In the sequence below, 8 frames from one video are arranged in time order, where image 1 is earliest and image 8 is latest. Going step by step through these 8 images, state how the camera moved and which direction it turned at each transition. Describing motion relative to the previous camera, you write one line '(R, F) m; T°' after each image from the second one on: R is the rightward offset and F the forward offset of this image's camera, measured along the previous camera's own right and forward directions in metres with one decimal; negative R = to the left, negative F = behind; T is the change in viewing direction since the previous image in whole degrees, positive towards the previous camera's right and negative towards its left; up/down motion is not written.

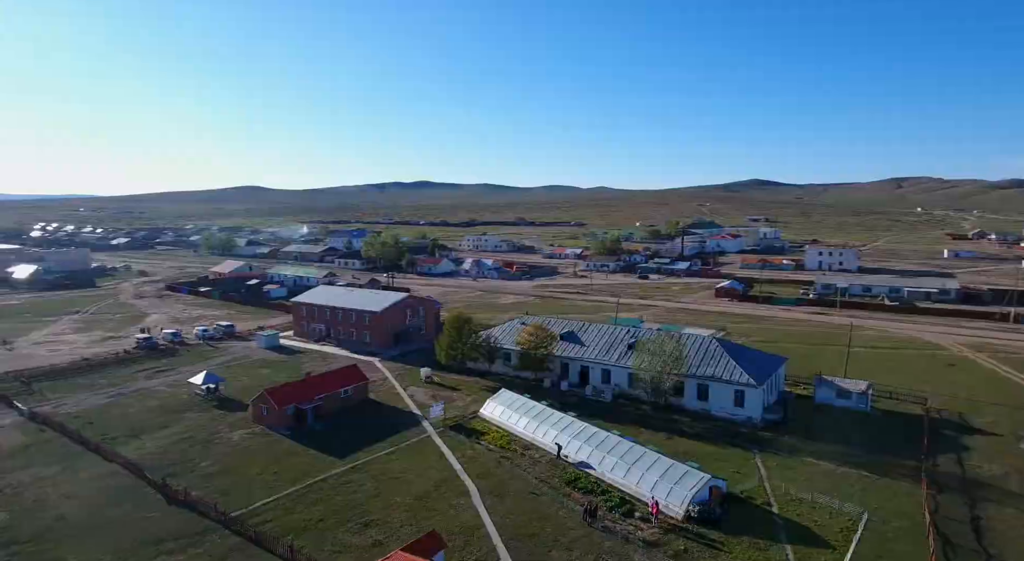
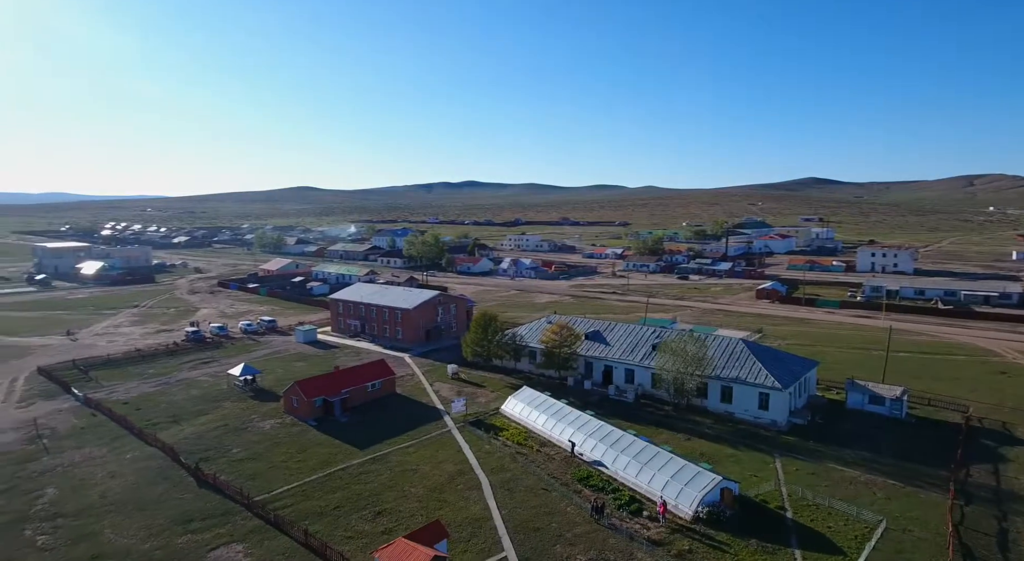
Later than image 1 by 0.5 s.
(+1.2, -0.4) m; -4°
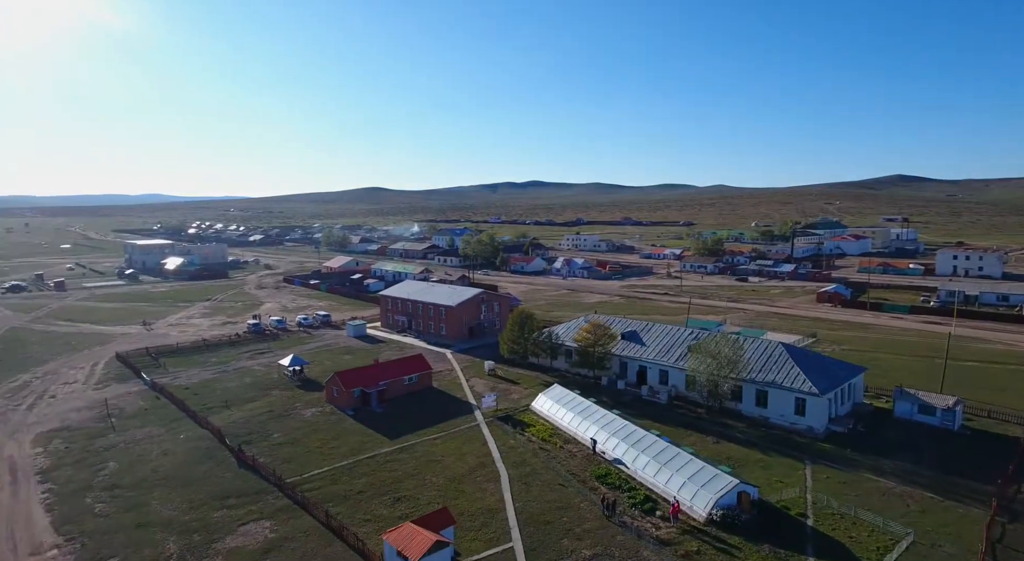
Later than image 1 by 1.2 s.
(+1.7, -0.4) m; -6°
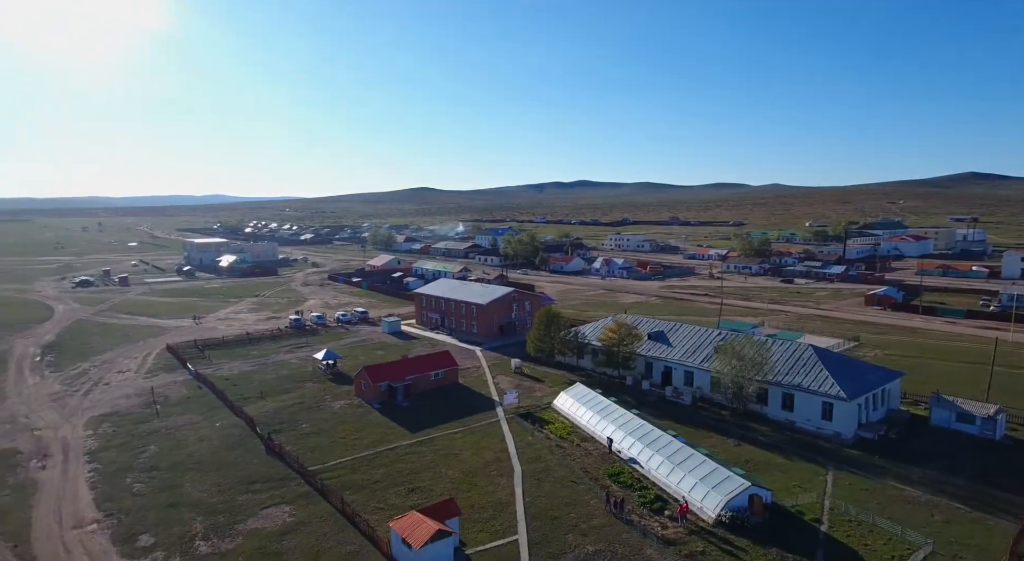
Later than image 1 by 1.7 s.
(+1.2, -0.3) m; -5°
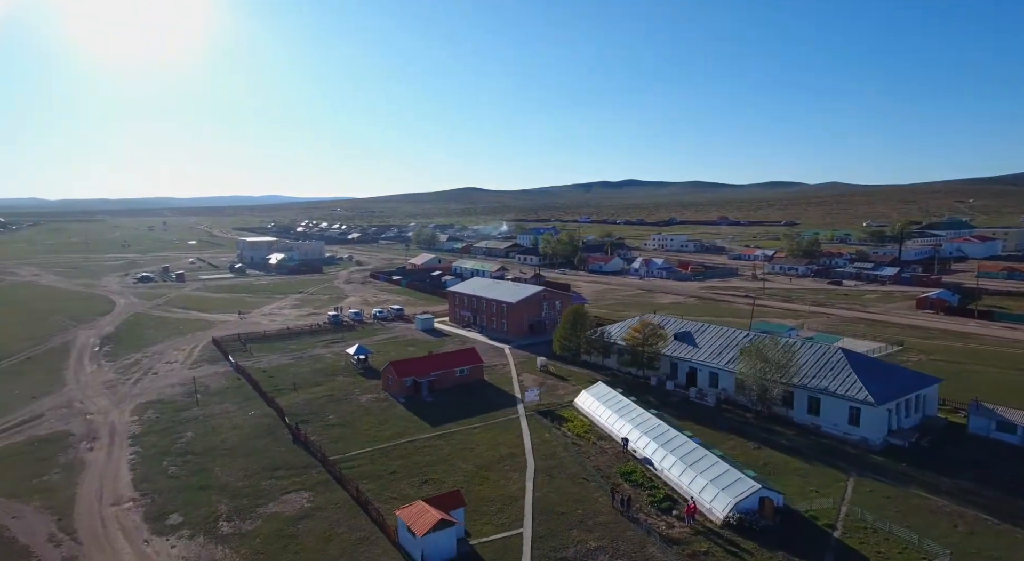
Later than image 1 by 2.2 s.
(+1.3, -0.3) m; -5°
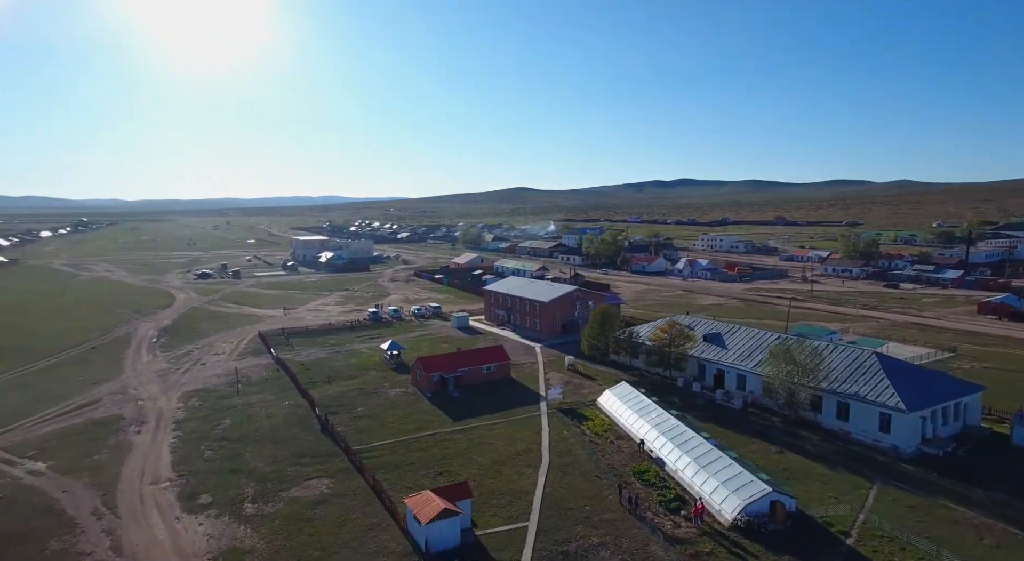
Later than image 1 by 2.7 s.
(+1.4, -0.3) m; -5°
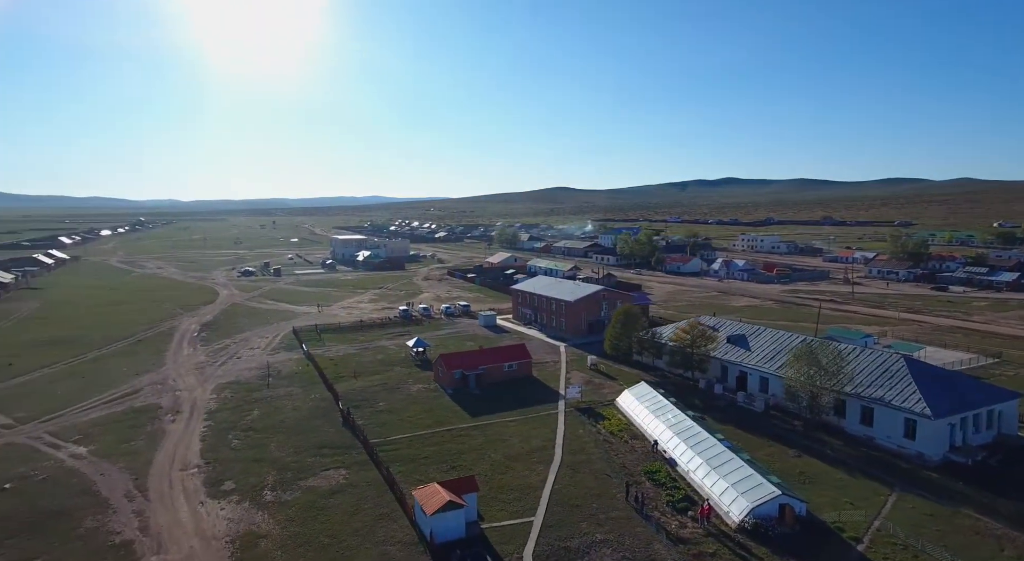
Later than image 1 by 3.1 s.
(+1.1, -0.3) m; -4°
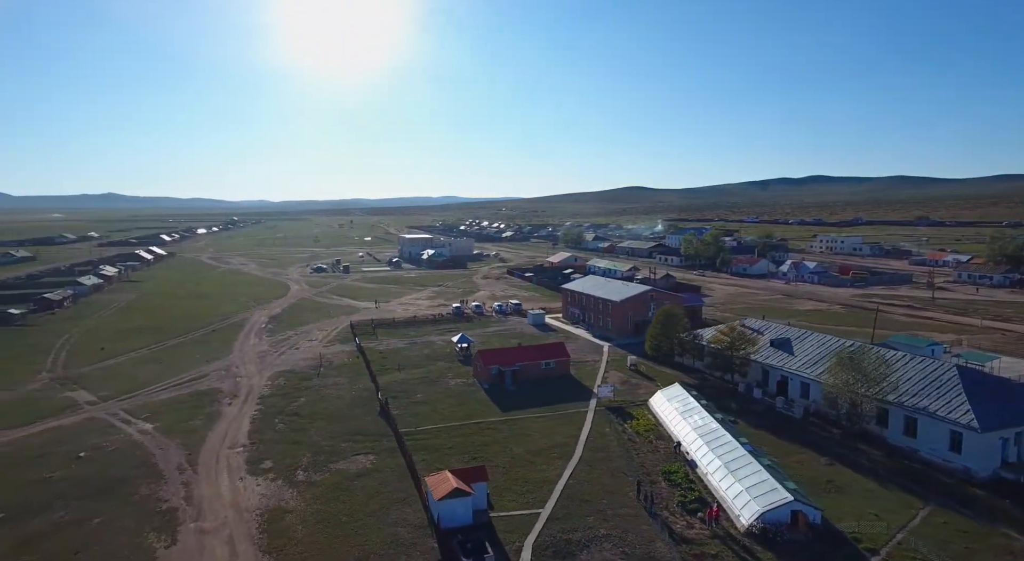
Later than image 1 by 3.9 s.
(+2.1, -0.4) m; -7°
